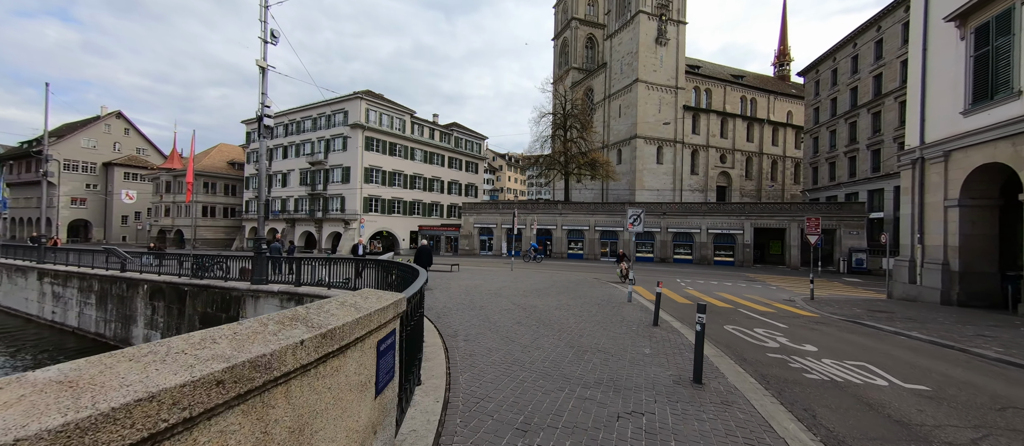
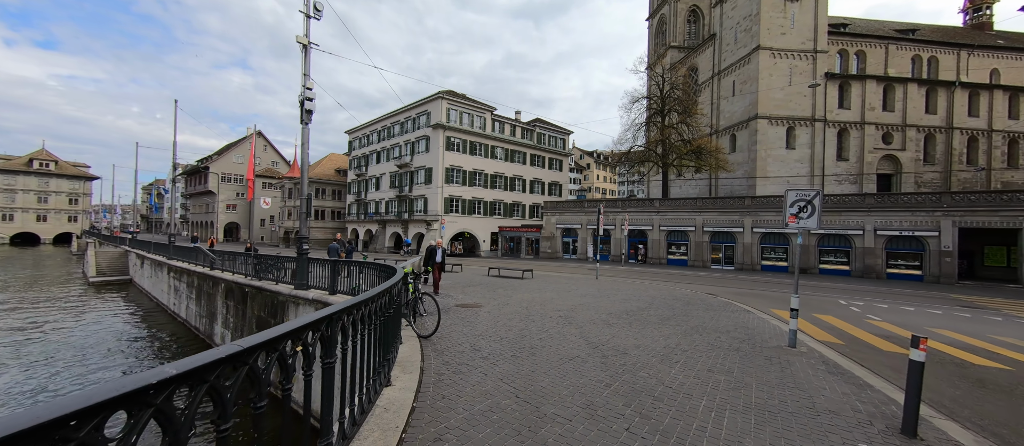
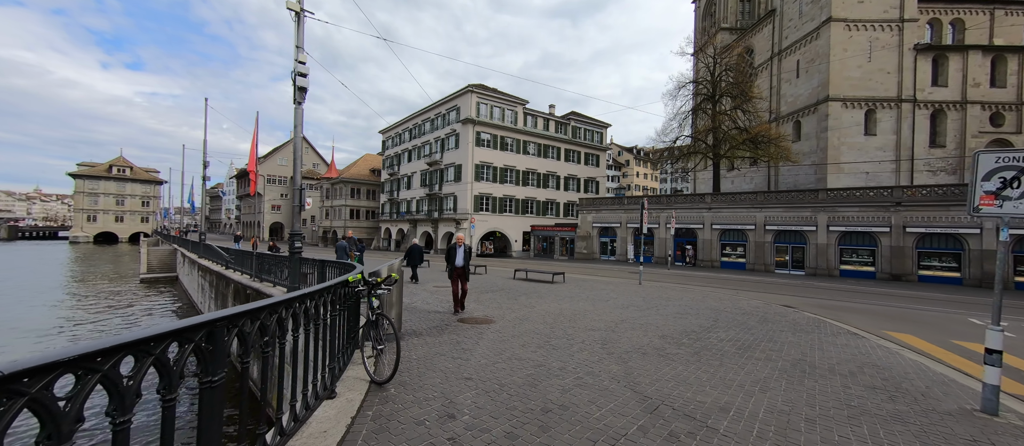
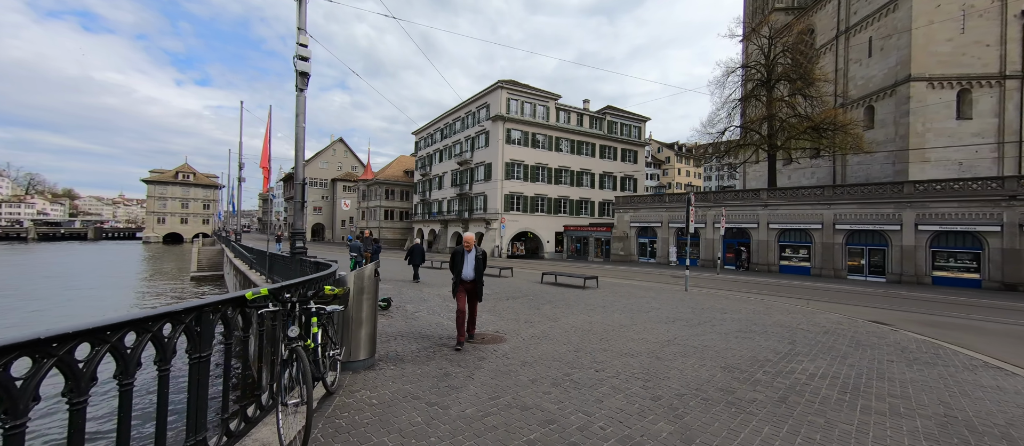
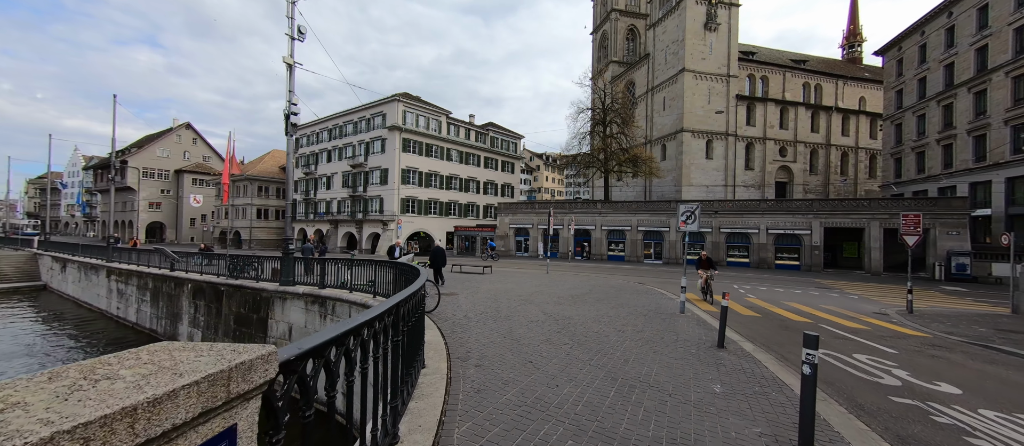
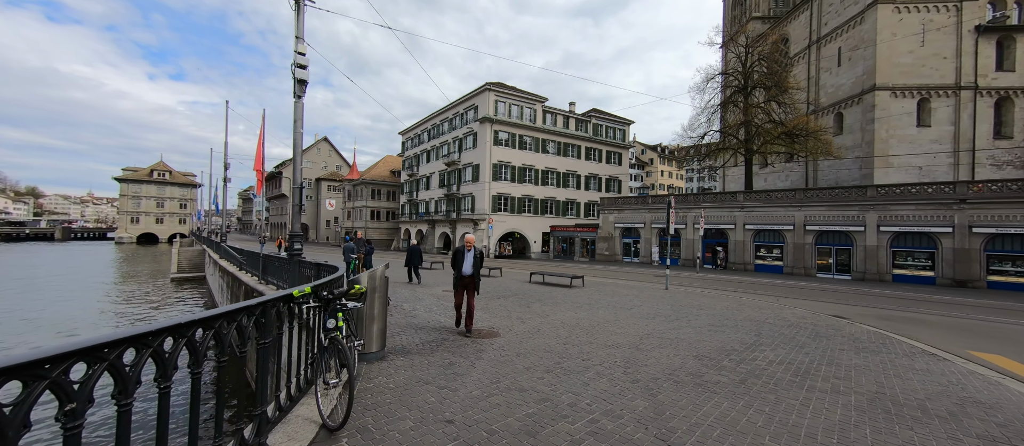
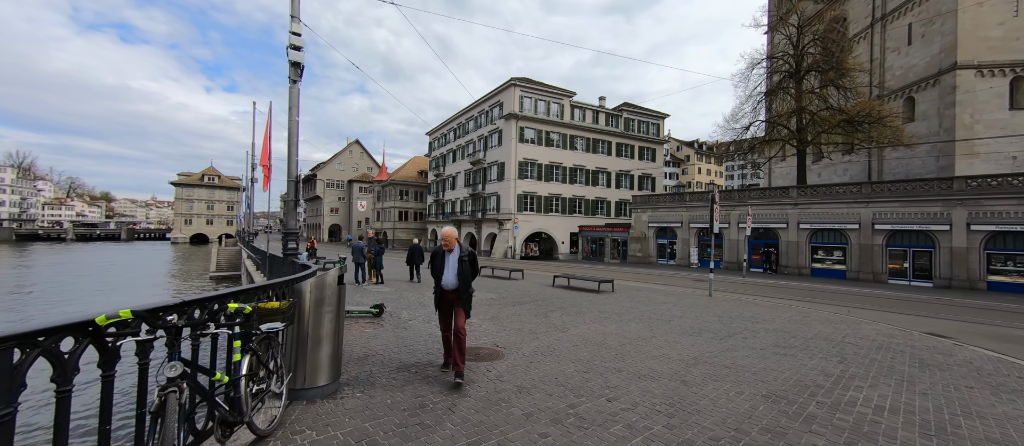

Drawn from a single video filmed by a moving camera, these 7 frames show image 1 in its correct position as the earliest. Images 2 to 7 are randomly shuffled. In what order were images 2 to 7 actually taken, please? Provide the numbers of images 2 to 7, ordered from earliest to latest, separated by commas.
5, 2, 3, 6, 4, 7
